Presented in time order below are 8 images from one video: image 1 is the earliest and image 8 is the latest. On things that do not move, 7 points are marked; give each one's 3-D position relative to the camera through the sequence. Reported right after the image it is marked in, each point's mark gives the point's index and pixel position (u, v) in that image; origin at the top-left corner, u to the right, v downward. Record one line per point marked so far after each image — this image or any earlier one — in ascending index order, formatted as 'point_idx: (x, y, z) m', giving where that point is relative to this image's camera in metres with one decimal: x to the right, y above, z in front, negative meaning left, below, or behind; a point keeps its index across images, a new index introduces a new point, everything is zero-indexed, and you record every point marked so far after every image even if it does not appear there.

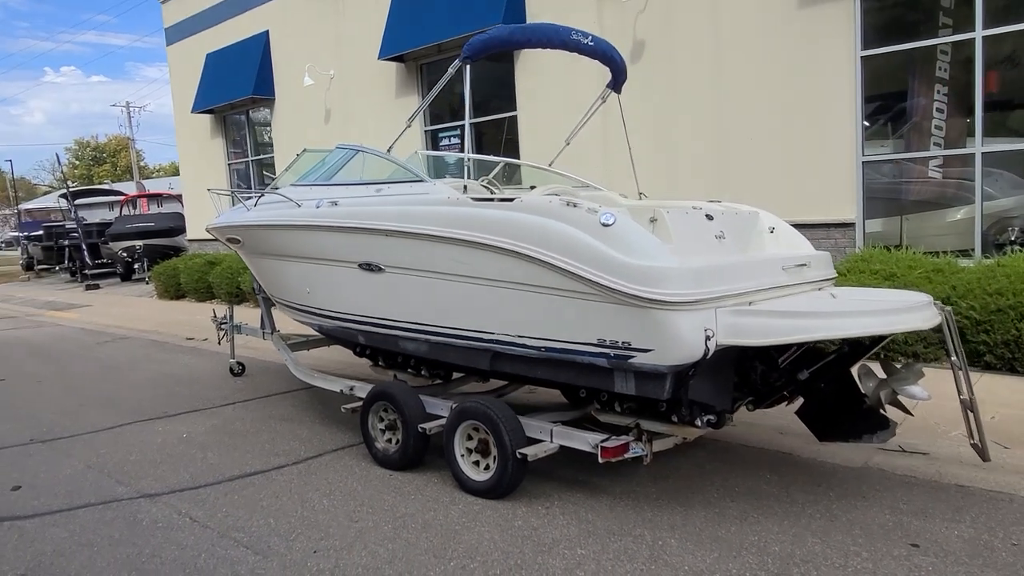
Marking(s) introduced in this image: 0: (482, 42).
0: (-0.3, +1.6, +4.8) m
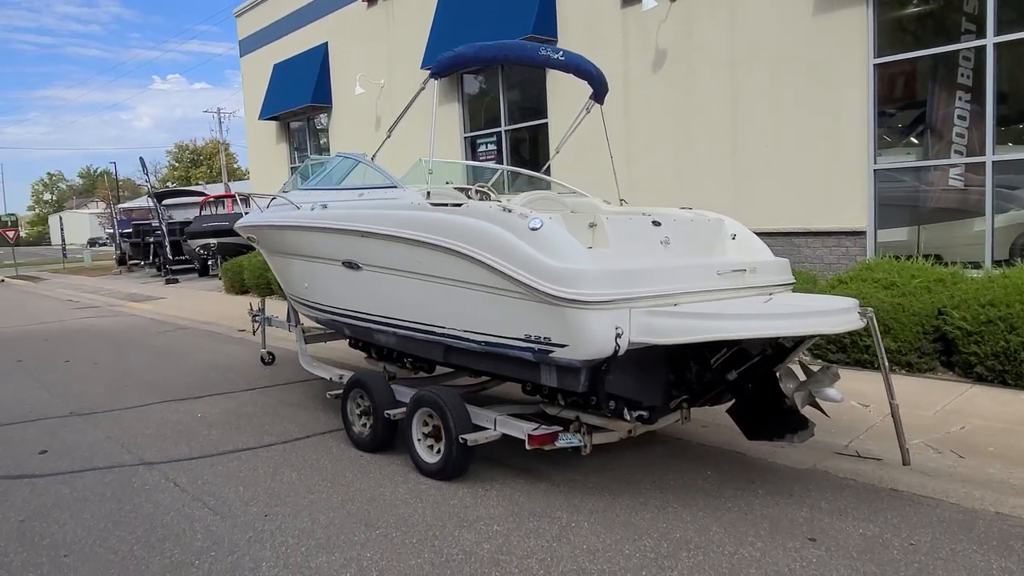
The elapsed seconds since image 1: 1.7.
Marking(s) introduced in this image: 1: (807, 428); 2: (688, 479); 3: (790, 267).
0: (-0.5, +1.6, +5.2) m
1: (+1.7, -0.8, +4.2) m
2: (+1.1, -1.2, +4.6) m
3: (+1.9, +0.1, +5.0) m
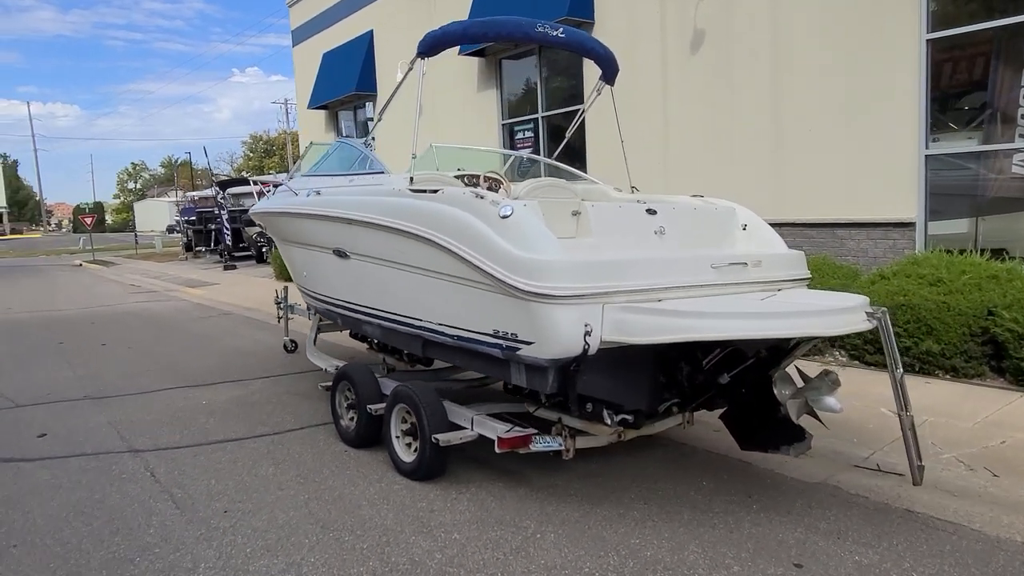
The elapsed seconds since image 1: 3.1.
0: (-0.5, +1.7, +4.9) m
1: (+1.5, -0.8, +3.8) m
2: (+1.0, -1.2, +4.2) m
3: (+1.8, +0.2, +4.6) m
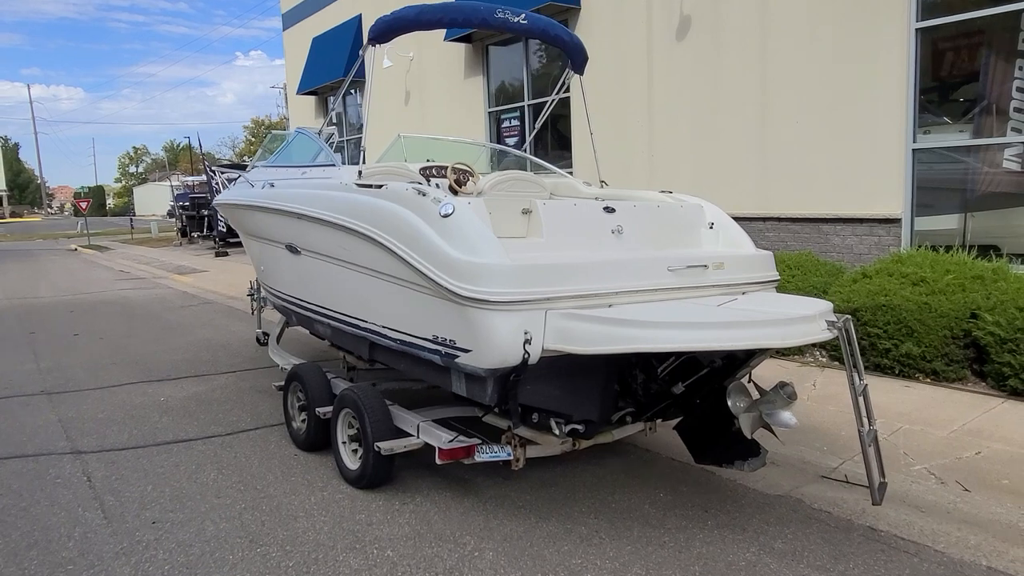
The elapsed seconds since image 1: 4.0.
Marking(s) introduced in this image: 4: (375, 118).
0: (-0.8, +1.7, +4.7) m
1: (+1.2, -0.8, +3.6) m
2: (+0.7, -1.2, +4.0) m
3: (+1.5, +0.2, +4.4) m
4: (-3.0, +3.8, +16.2) m
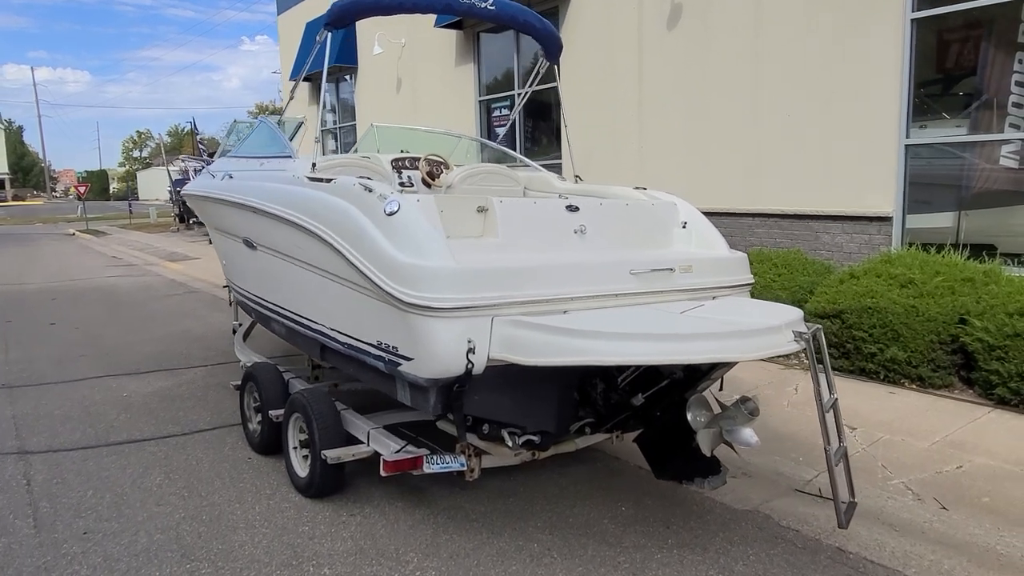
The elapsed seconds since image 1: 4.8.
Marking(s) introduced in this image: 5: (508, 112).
0: (-1.0, +1.7, +4.4) m
1: (+1.0, -0.8, +3.4) m
2: (+0.4, -1.2, +3.8) m
3: (+1.3, +0.1, +4.1) m
4: (-3.2, +4.0, +15.9) m
5: (-0.1, +2.9, +12.1) m
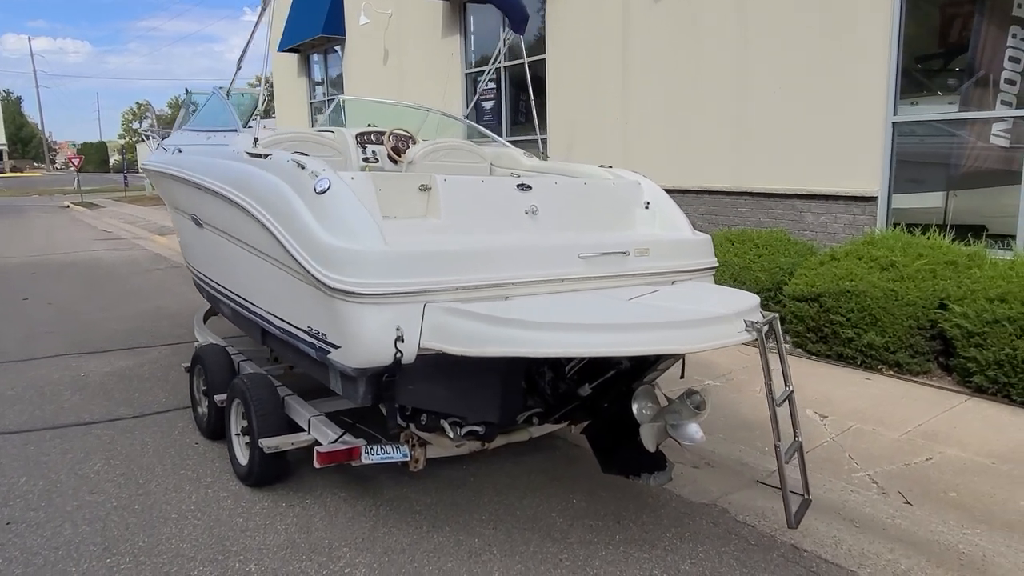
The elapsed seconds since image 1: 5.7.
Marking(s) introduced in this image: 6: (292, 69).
0: (-1.3, +1.8, +4.2) m
1: (+0.7, -0.8, +3.2) m
2: (+0.2, -1.1, +3.7) m
3: (+1.0, +0.2, +3.9) m
4: (-3.4, +4.5, +15.6) m
5: (-0.3, +3.3, +11.8) m
6: (-5.6, +5.6, +18.6) m
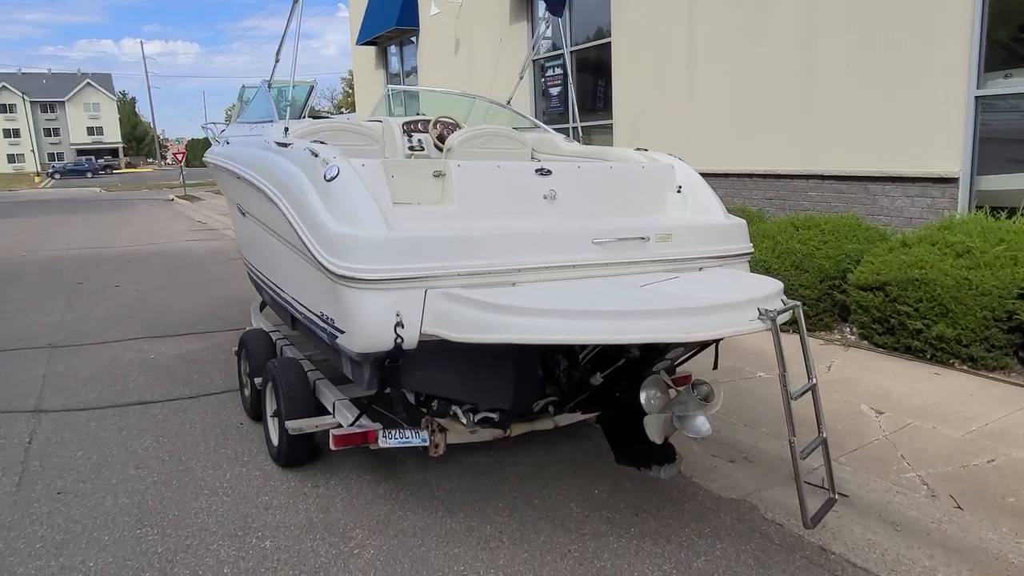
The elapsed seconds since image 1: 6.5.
0: (-1.1, +1.9, +4.3) m
1: (+0.7, -0.7, +3.1) m
2: (+0.2, -1.1, +3.6) m
3: (+1.1, +0.3, +3.8) m
4: (-1.8, +4.8, +15.8) m
5: (+0.8, +3.5, +11.7) m
6: (-3.7, +5.9, +19.0) m
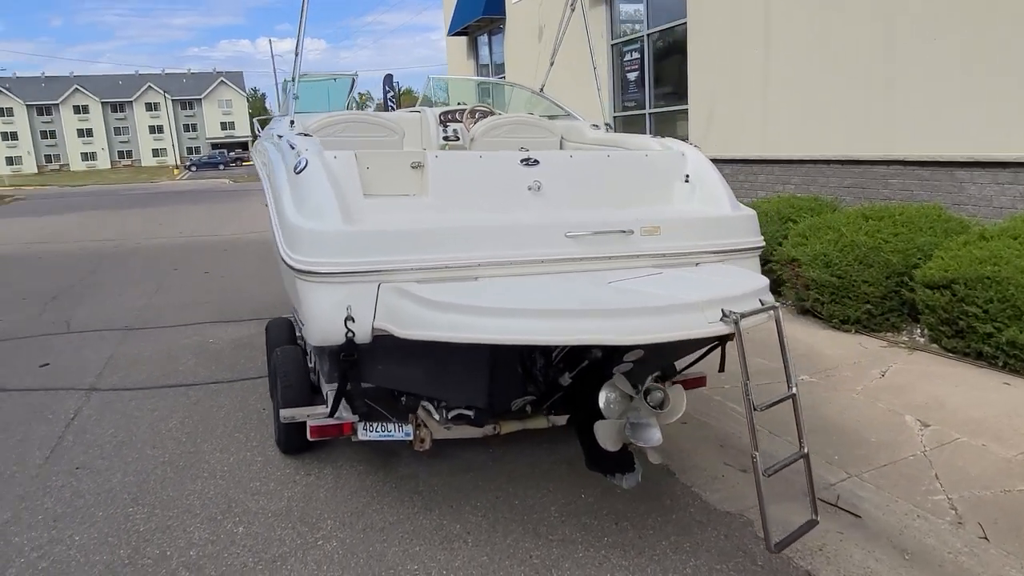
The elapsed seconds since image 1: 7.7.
0: (-1.0, +1.9, +4.3) m
1: (+0.6, -0.7, +2.9) m
2: (+0.1, -1.0, +3.5) m
3: (+1.1, +0.3, +3.5) m
4: (0.0, +5.0, +15.7) m
5: (+1.9, +3.6, +11.3) m
6: (-1.3, +6.2, +19.2) m
